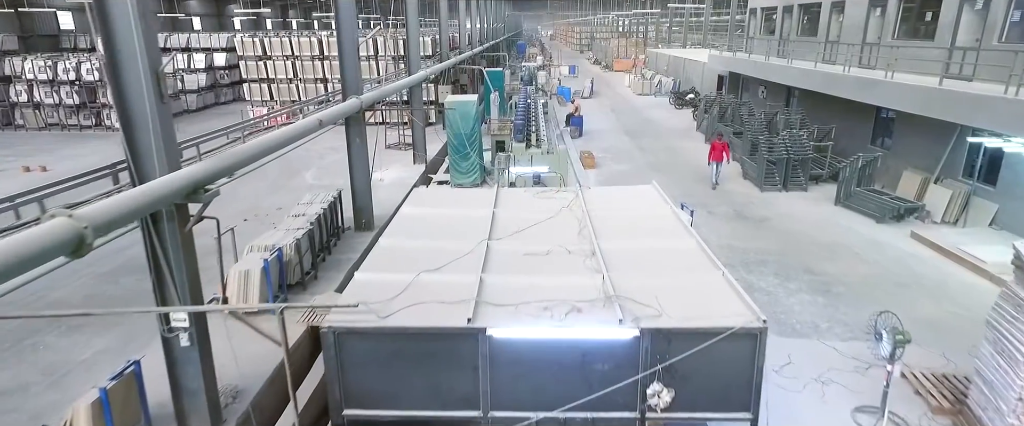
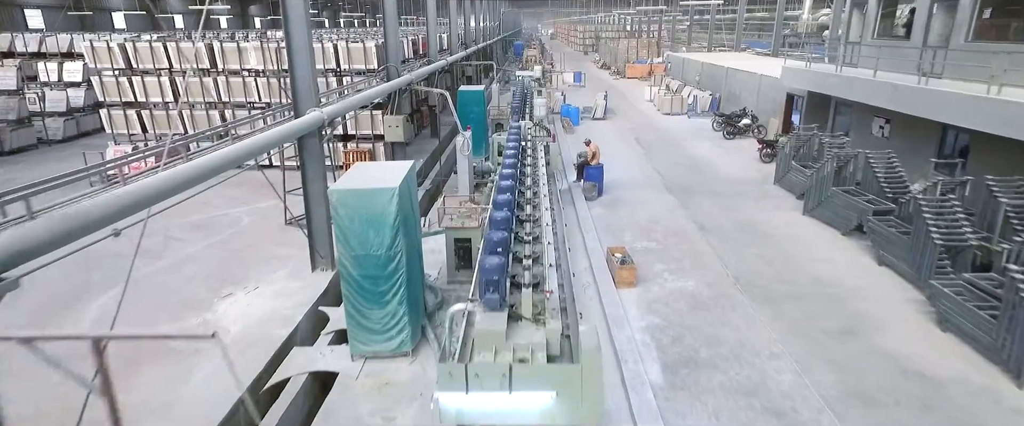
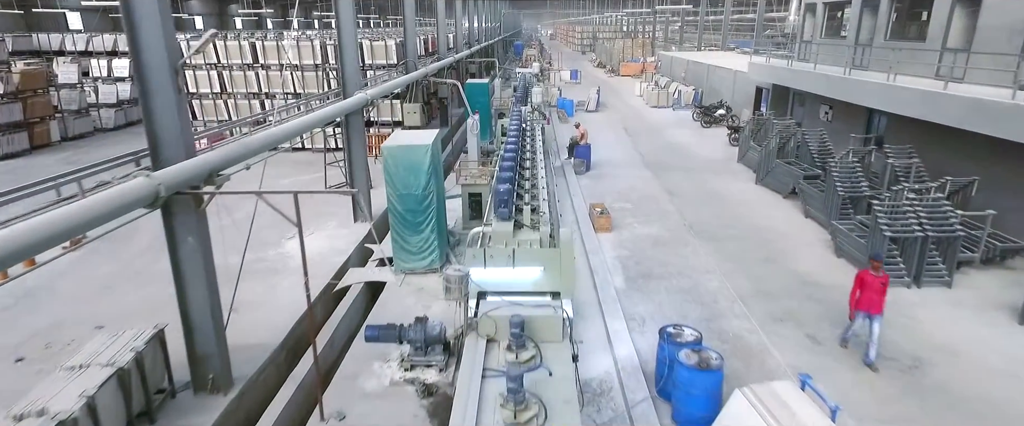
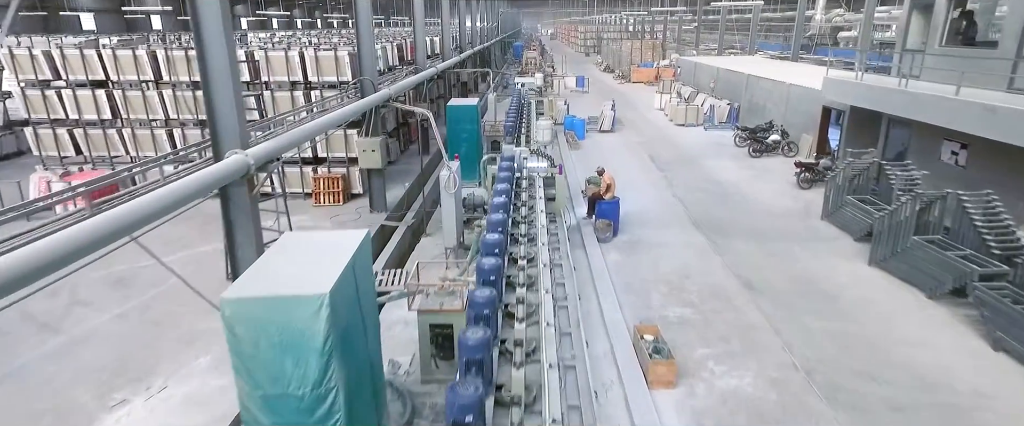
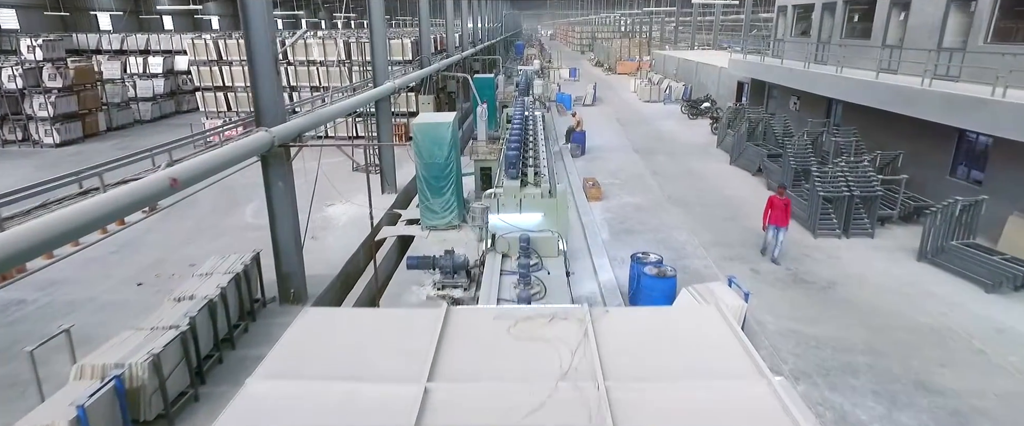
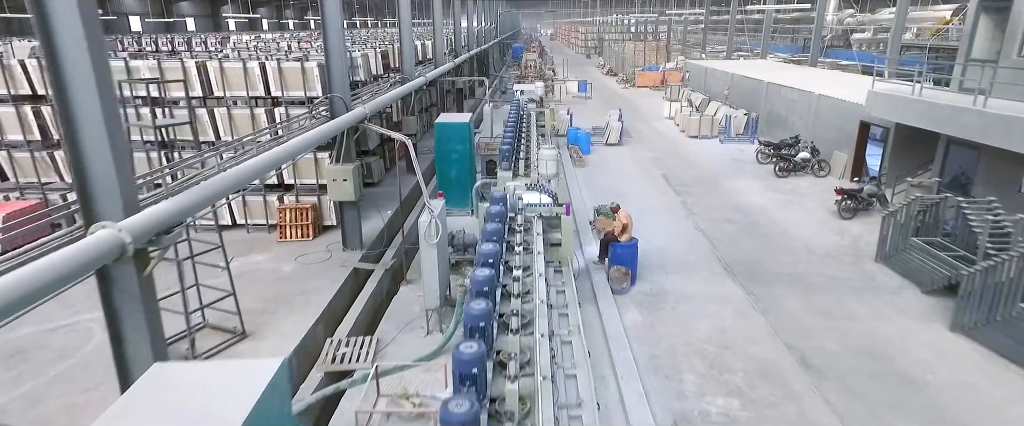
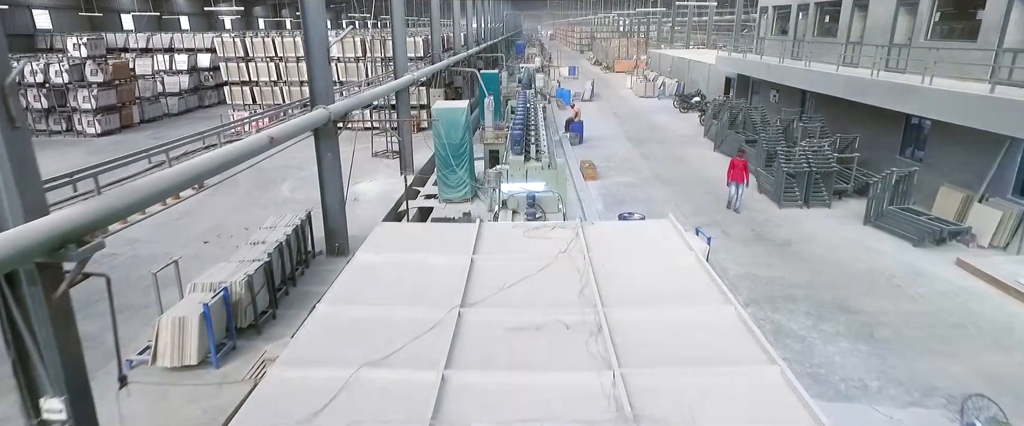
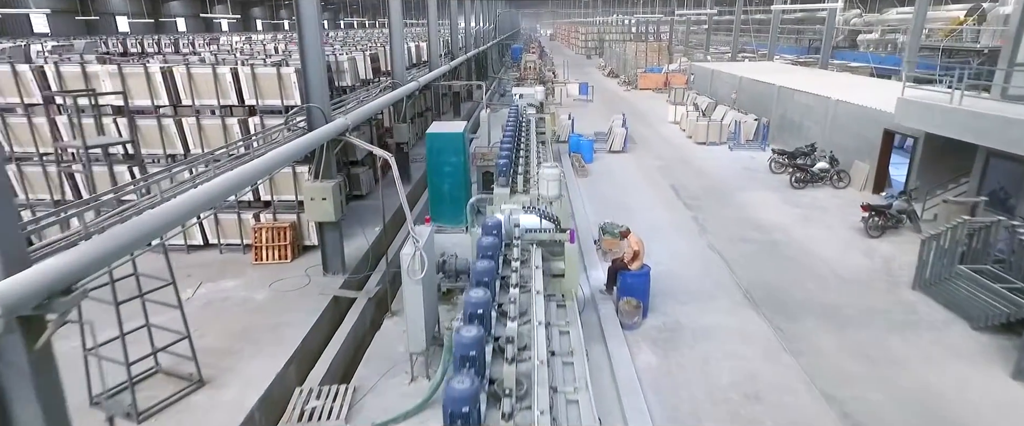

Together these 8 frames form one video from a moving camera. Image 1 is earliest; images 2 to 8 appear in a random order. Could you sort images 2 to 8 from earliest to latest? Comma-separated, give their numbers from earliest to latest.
7, 5, 3, 2, 4, 6, 8
